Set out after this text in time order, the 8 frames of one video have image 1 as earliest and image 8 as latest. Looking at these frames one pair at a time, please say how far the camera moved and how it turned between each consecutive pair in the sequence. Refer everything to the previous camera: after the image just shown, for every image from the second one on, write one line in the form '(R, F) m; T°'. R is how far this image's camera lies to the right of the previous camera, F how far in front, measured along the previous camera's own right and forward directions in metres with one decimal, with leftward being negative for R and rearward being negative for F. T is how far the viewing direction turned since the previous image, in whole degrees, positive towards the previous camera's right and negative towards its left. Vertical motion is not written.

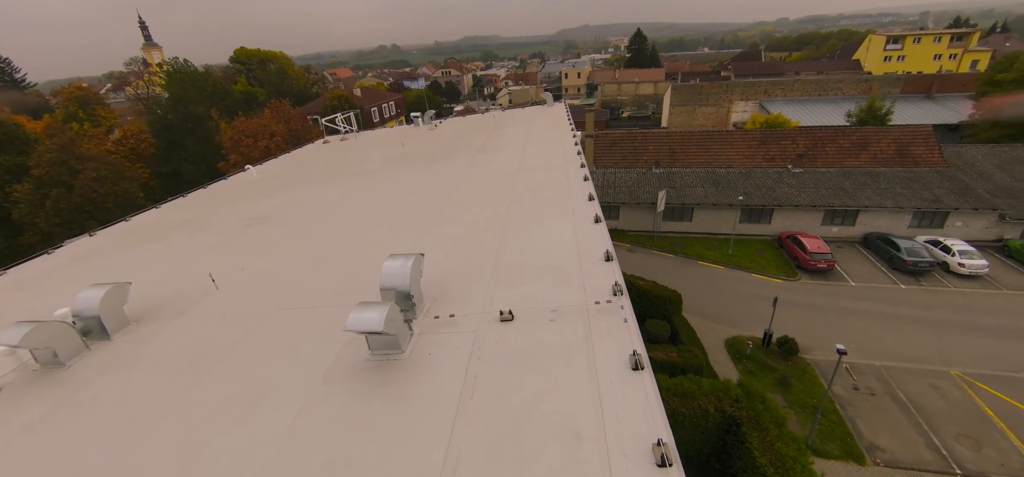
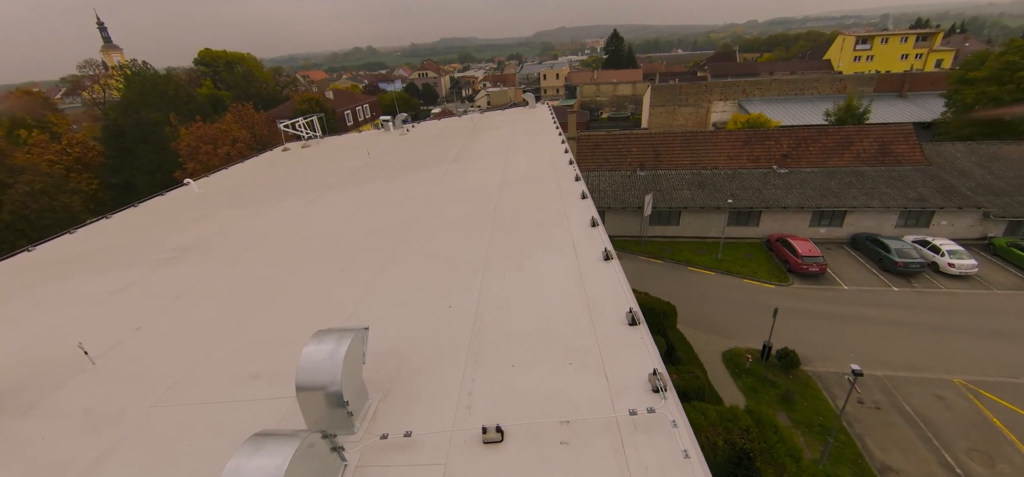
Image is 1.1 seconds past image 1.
(0.0, +0.9) m; +3°
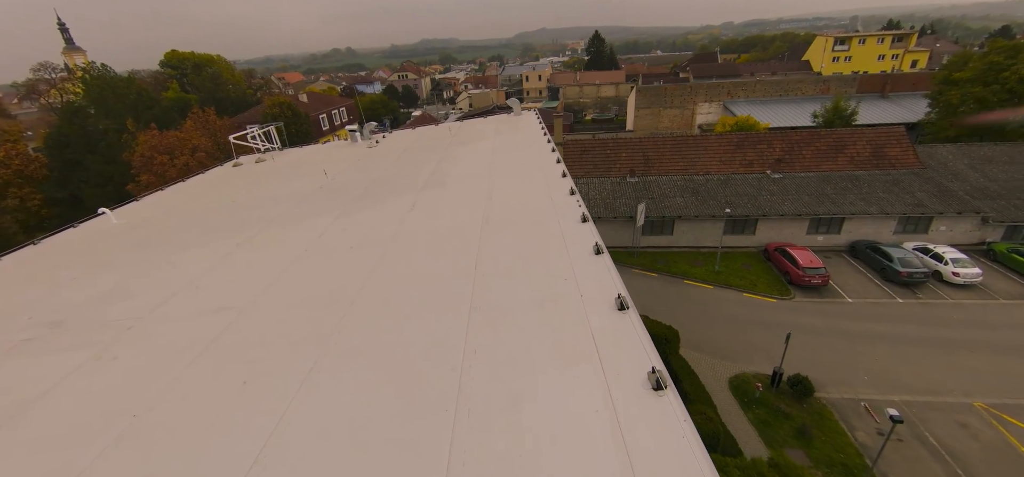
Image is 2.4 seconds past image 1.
(0.0, +1.1) m; +2°
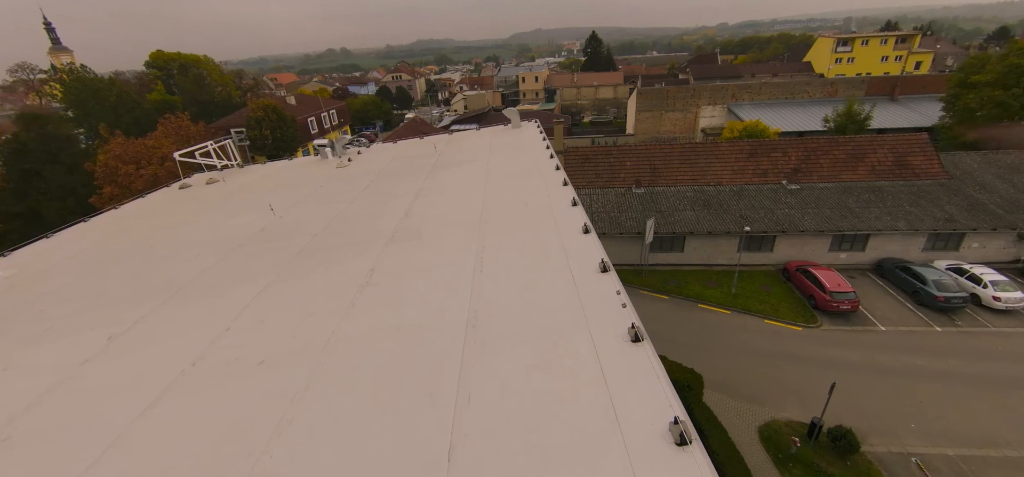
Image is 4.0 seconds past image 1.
(0.0, +1.4) m; +1°
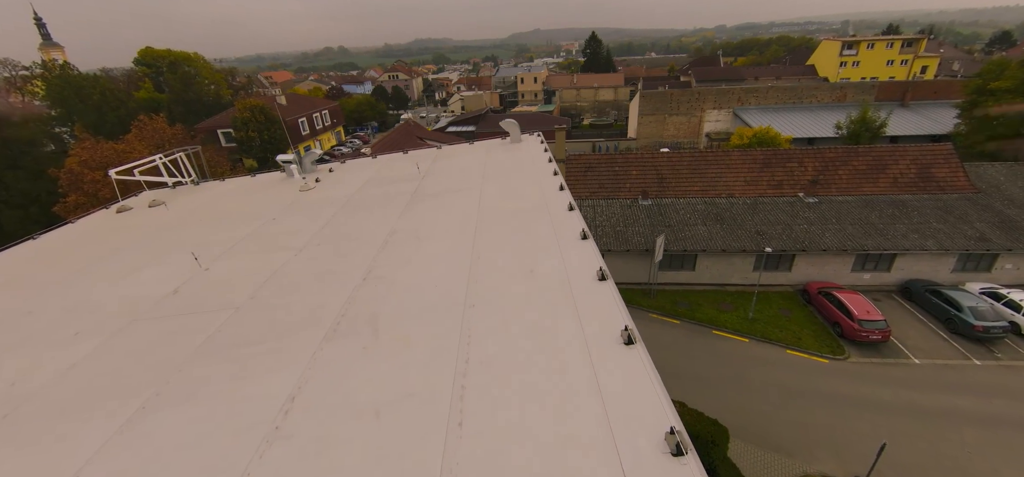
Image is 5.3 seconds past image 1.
(0.0, +1.2) m; 0°
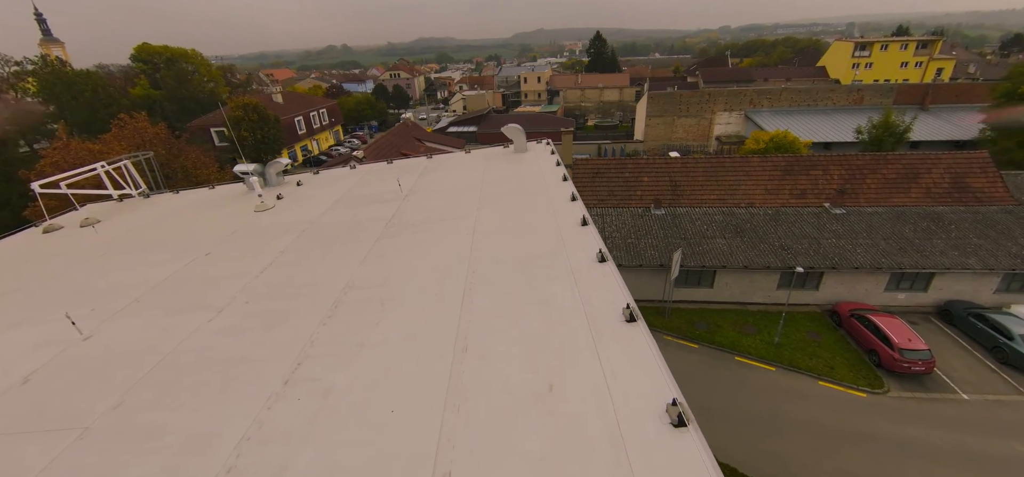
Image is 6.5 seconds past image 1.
(0.0, +1.1) m; 0°
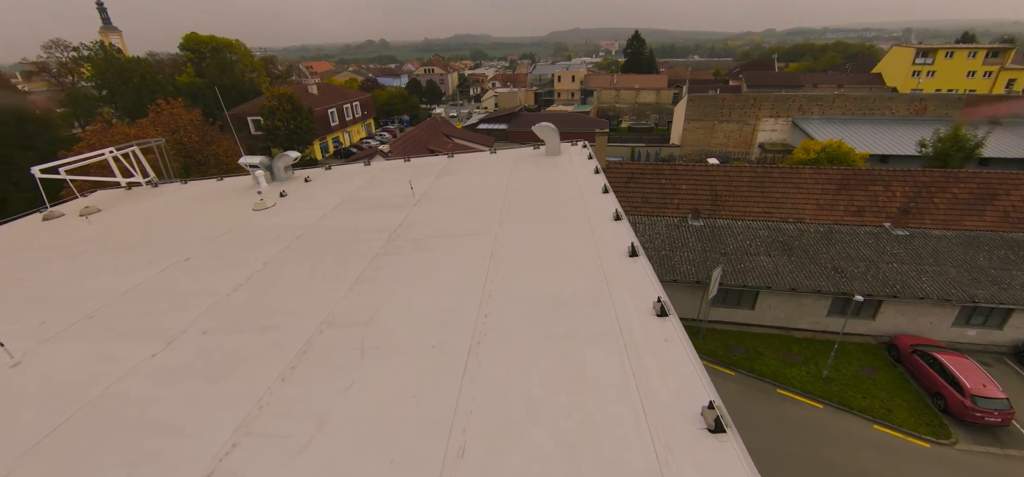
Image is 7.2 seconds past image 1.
(0.0, +0.7) m; -4°
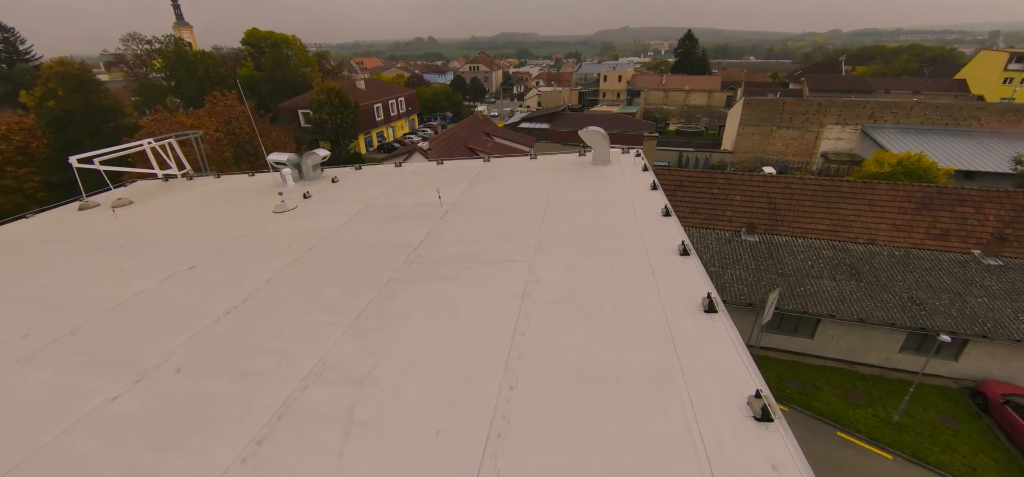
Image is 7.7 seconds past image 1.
(0.0, +0.5) m; -5°
